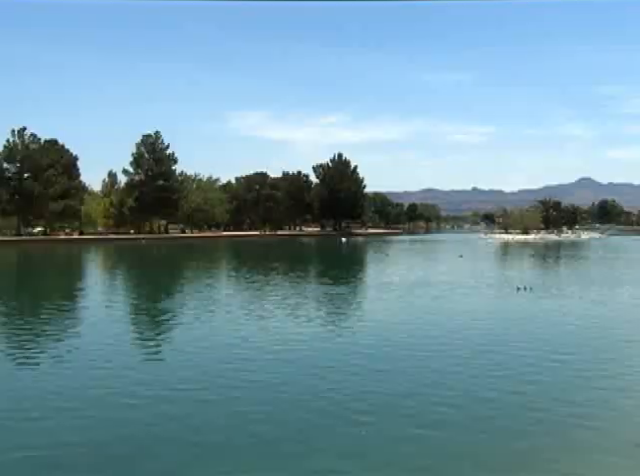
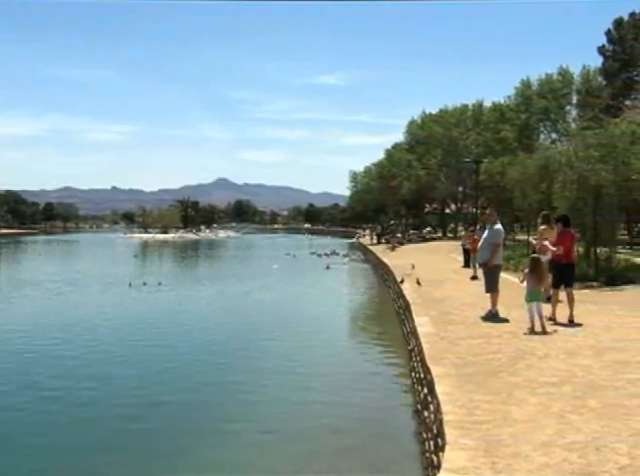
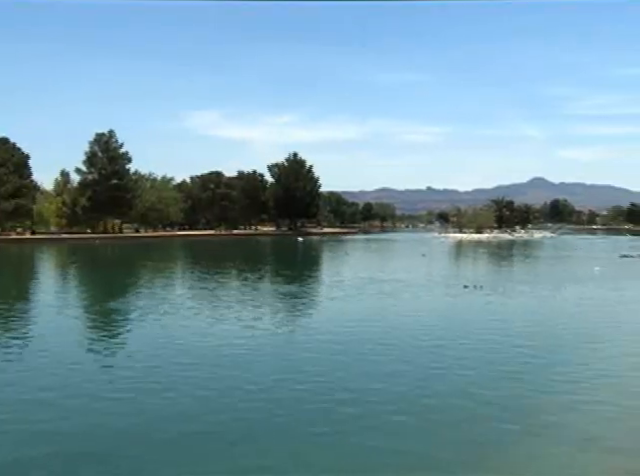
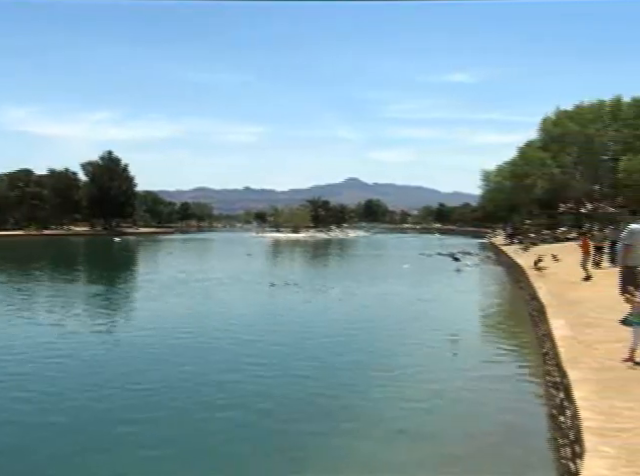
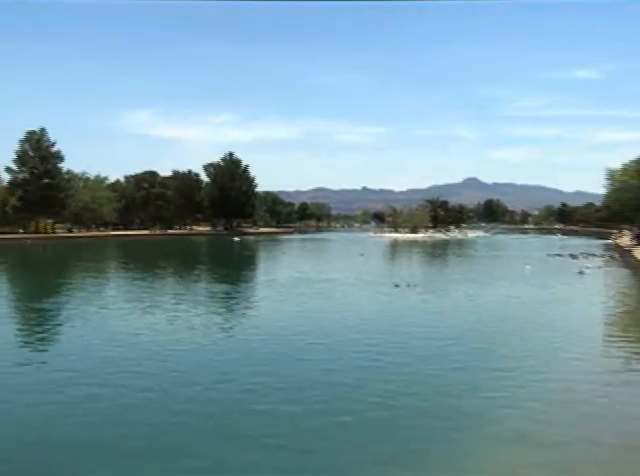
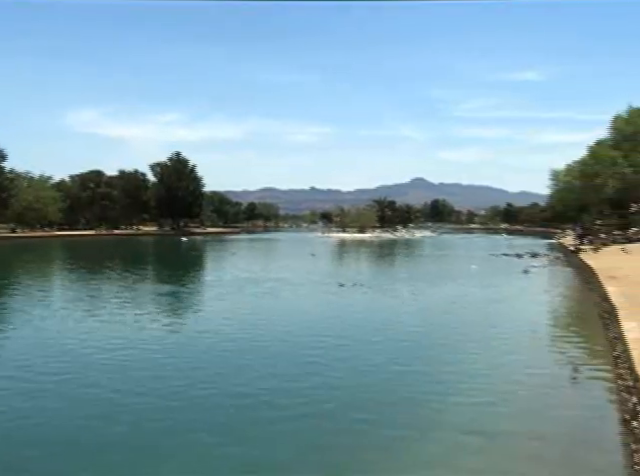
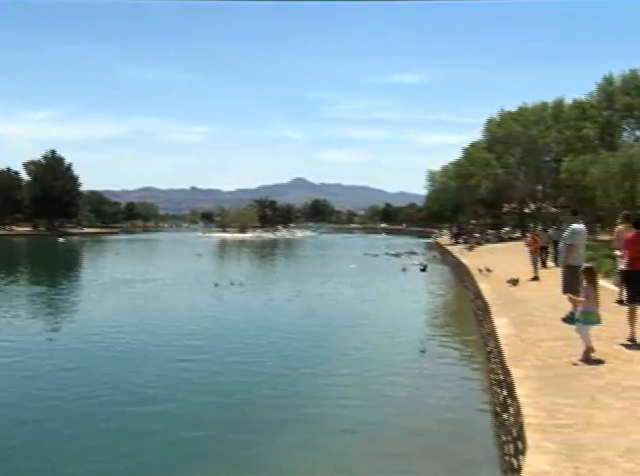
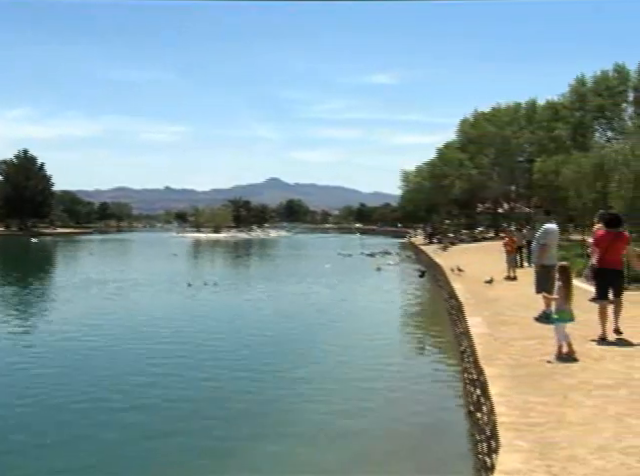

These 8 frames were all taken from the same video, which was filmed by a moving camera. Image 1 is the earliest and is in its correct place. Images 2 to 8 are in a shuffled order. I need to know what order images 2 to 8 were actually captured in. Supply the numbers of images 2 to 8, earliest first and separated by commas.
3, 5, 6, 4, 7, 8, 2
